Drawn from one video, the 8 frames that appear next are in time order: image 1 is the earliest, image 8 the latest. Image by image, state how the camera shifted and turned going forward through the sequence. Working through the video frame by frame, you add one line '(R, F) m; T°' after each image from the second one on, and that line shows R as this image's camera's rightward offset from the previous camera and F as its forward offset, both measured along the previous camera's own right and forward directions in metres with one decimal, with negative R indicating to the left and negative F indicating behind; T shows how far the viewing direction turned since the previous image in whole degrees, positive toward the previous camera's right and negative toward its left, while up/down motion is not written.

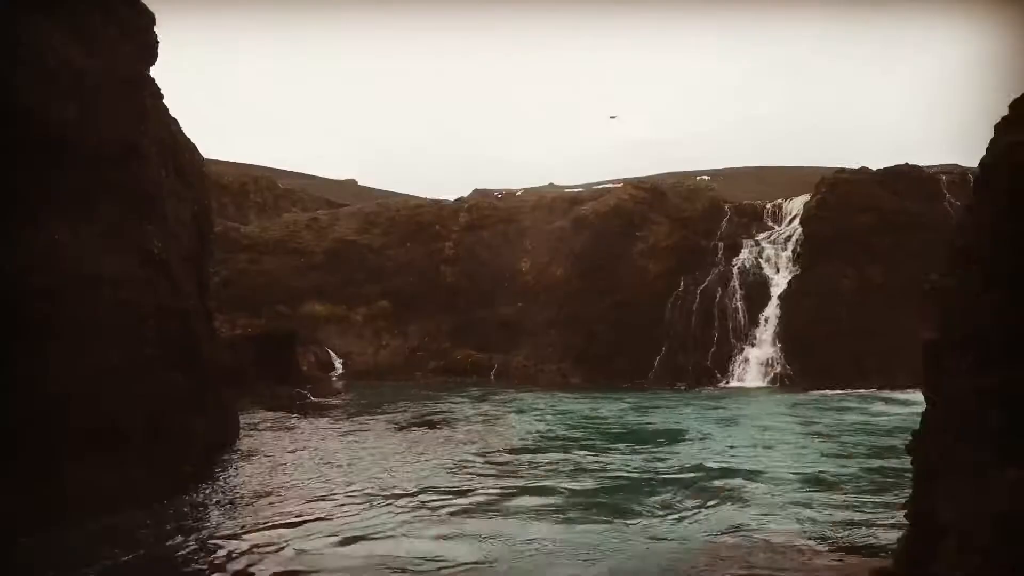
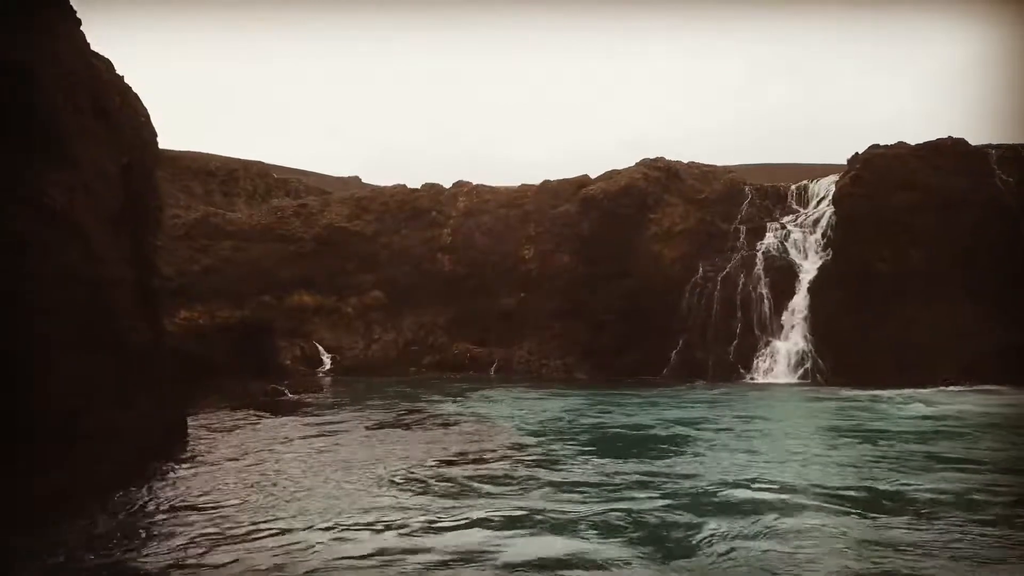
(0.0, +2.4) m; 0°
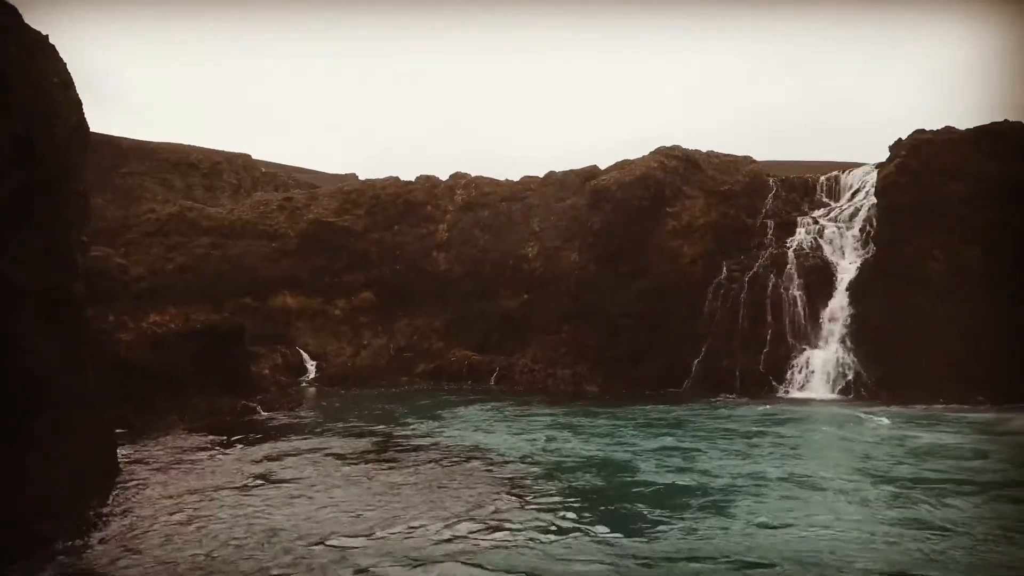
(-0.2, +2.6) m; 0°
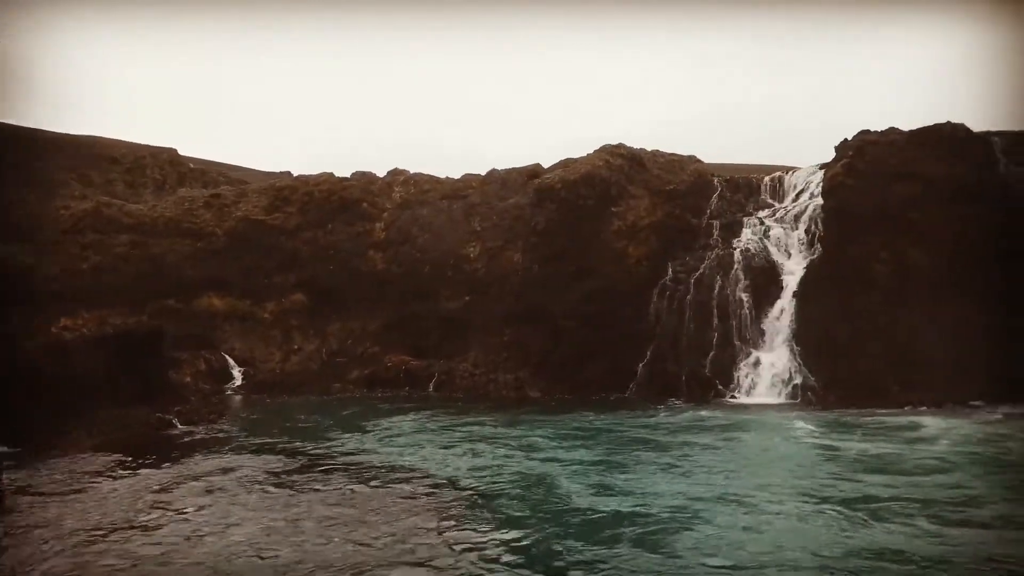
(+0.1, +1.0) m; +4°
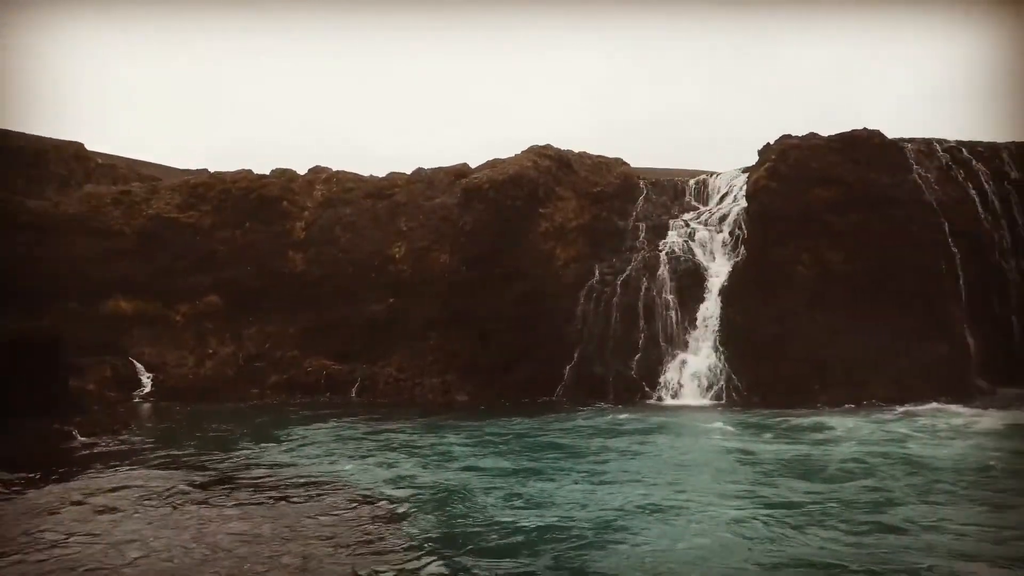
(+0.1, +0.4) m; +5°
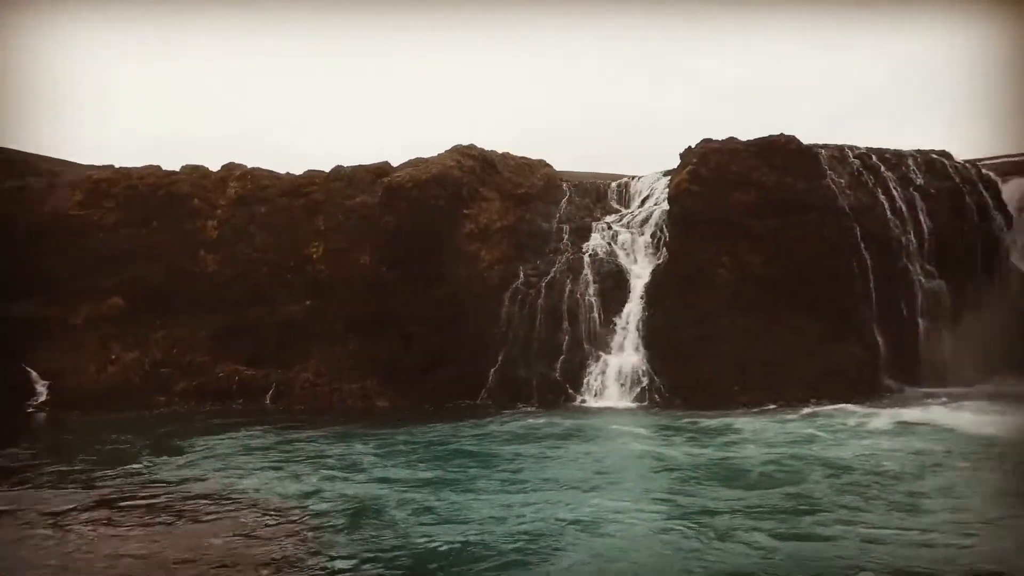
(+0.1, +0.3) m; +6°
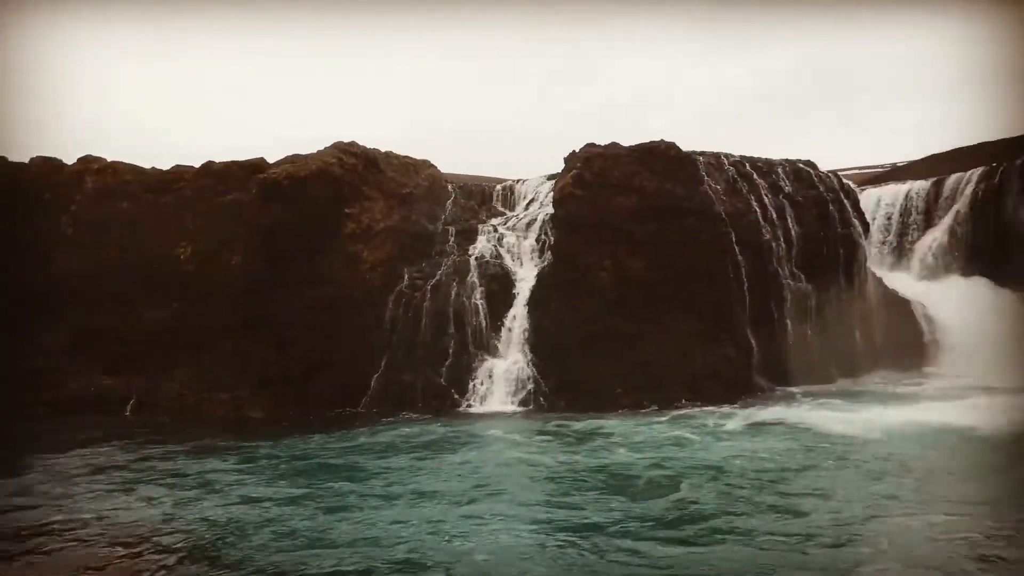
(+0.1, +0.3) m; +9°
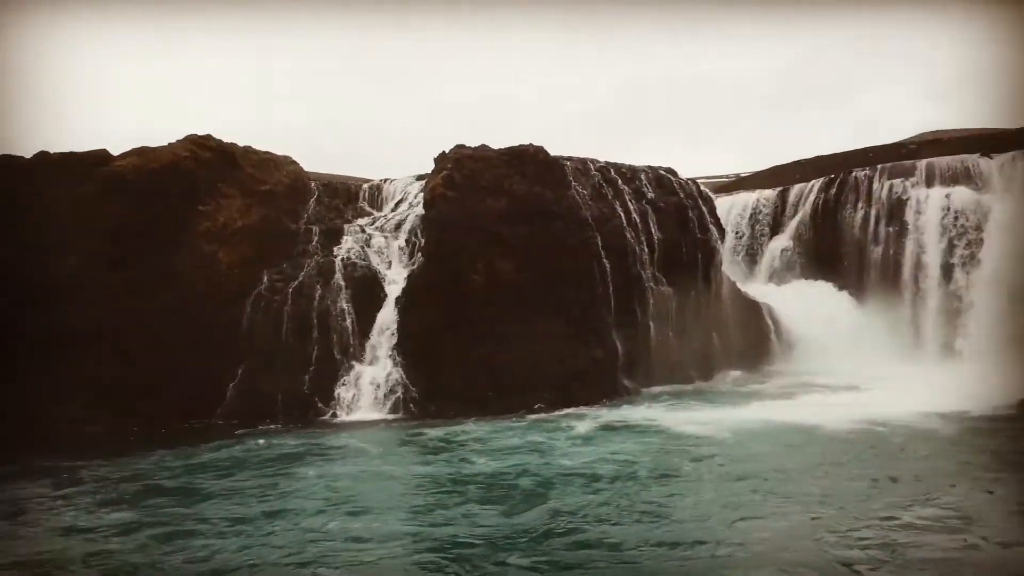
(+0.1, +0.2) m; +10°
